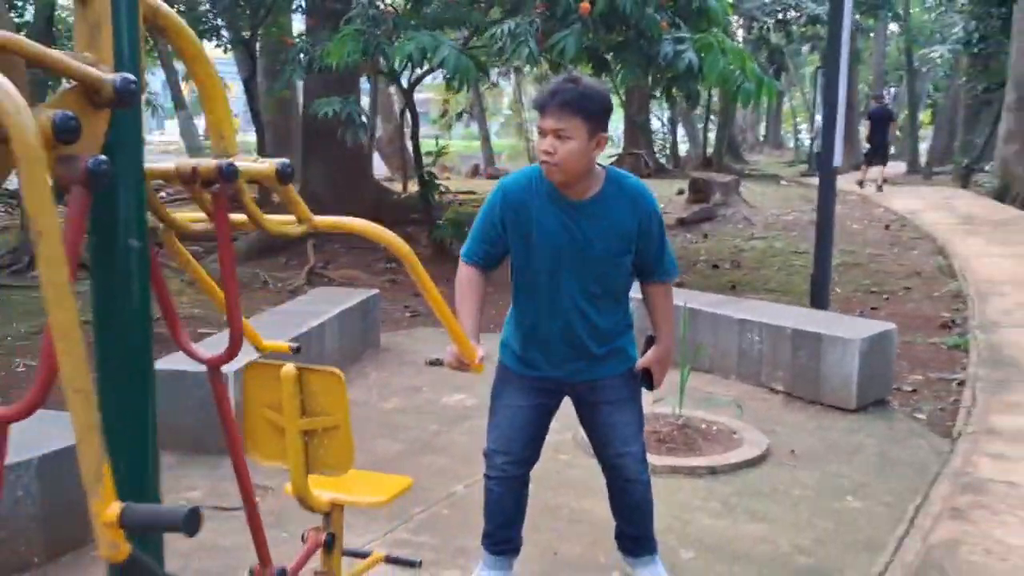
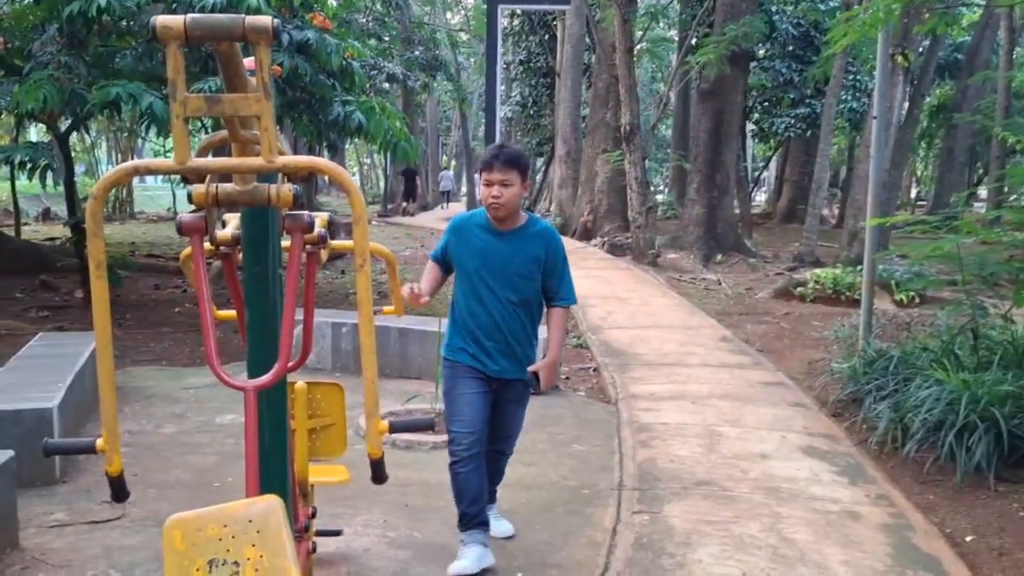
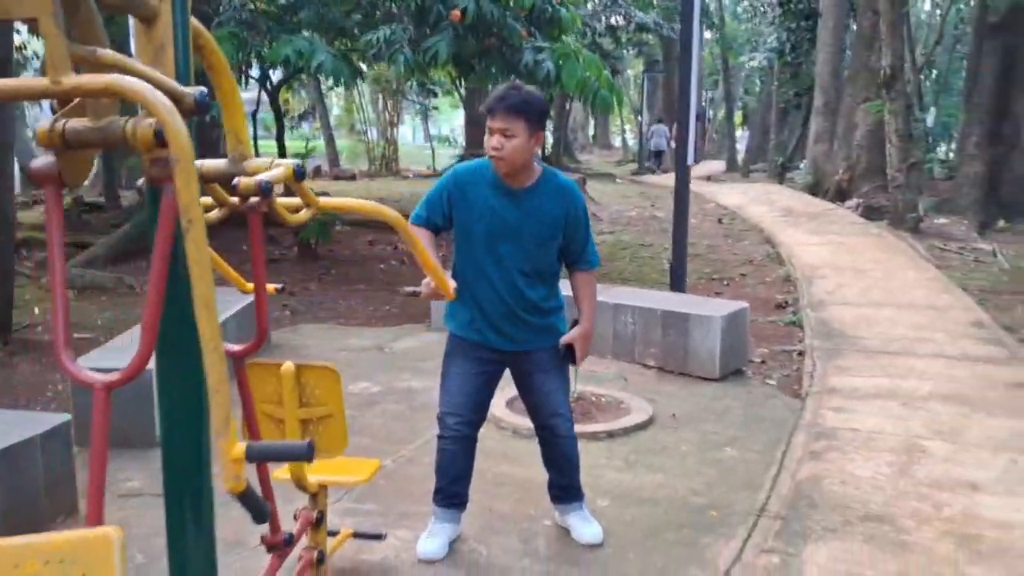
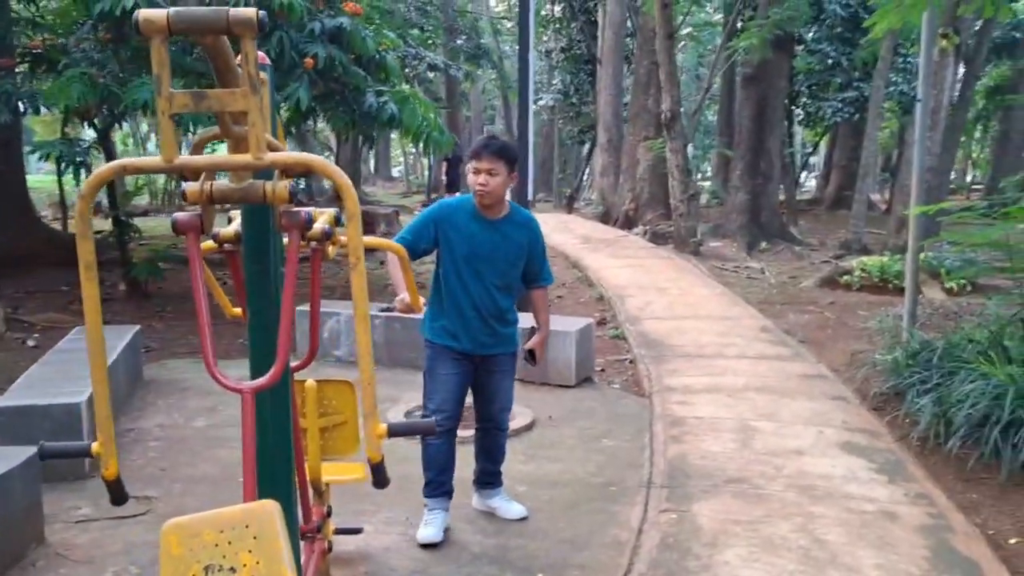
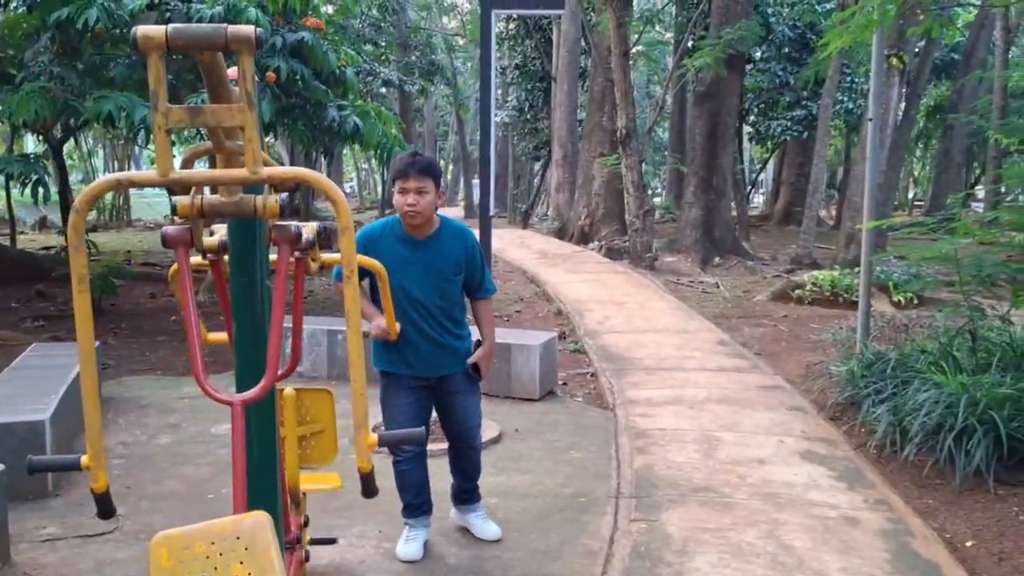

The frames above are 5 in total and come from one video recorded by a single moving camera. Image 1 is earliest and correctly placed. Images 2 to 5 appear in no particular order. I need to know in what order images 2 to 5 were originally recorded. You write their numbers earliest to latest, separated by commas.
3, 4, 5, 2
